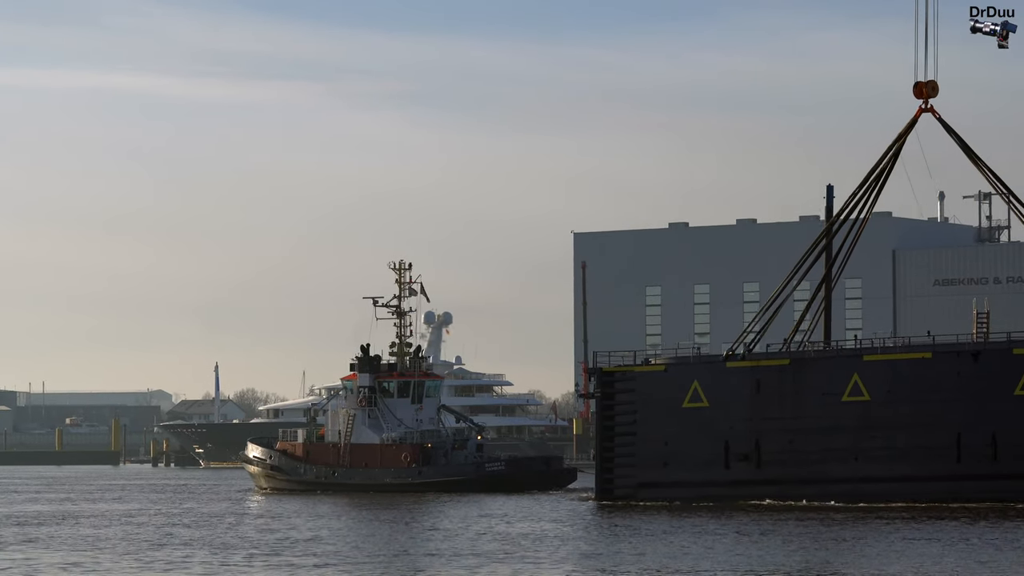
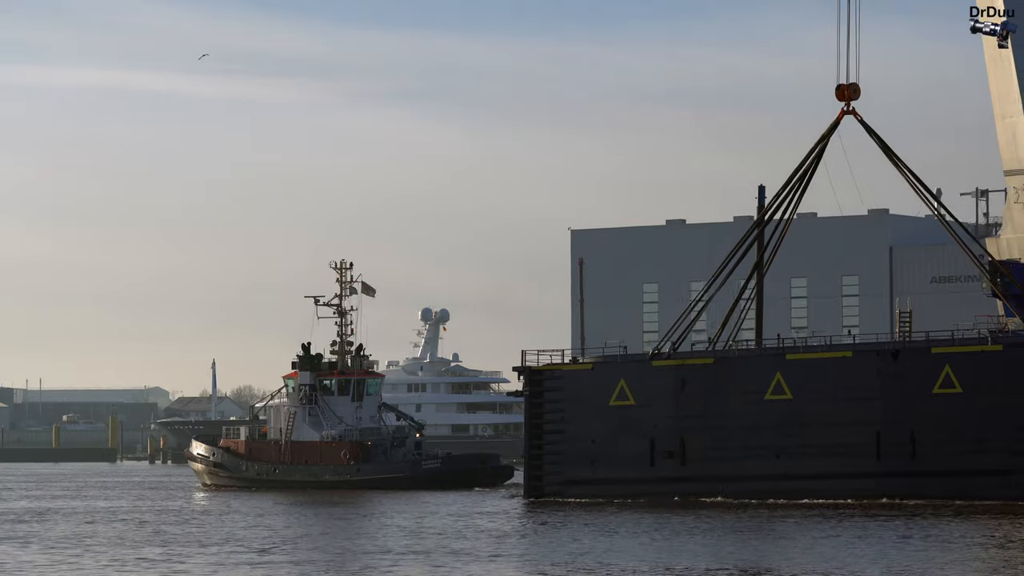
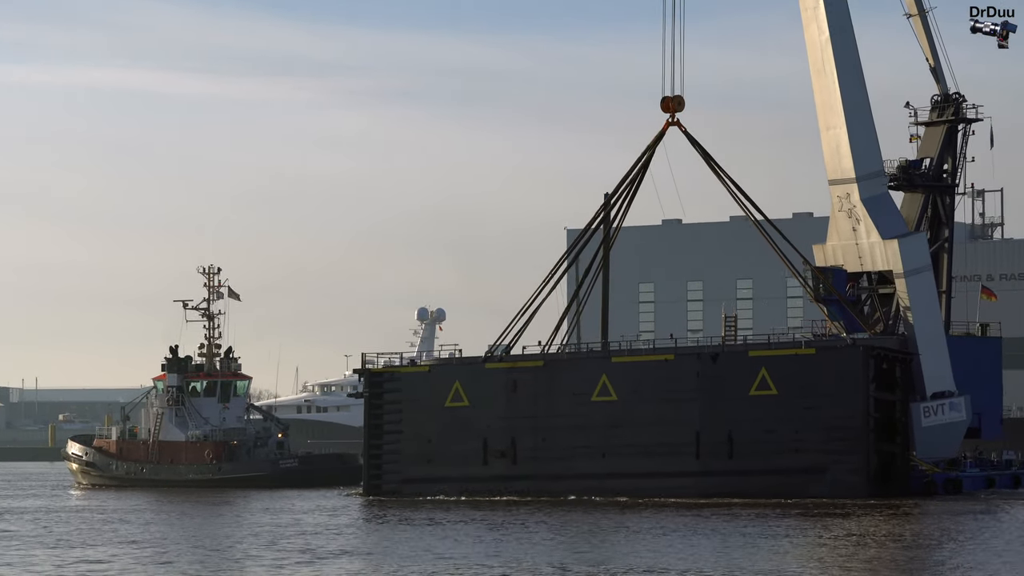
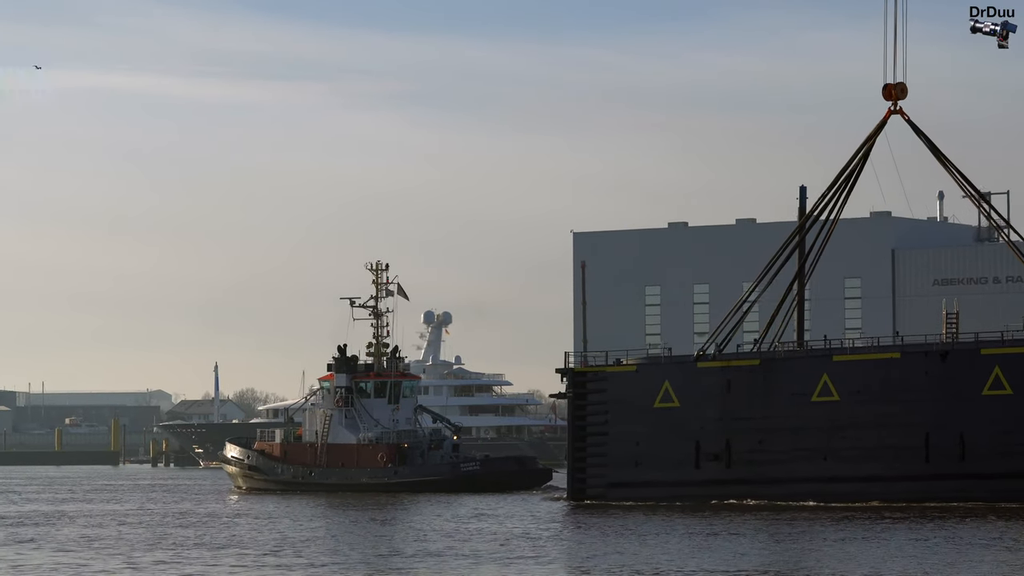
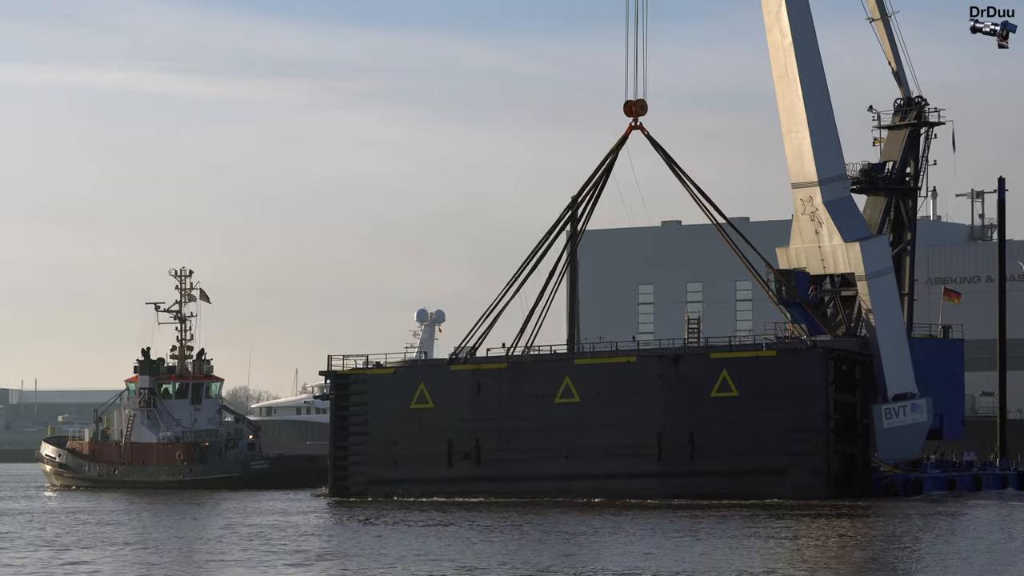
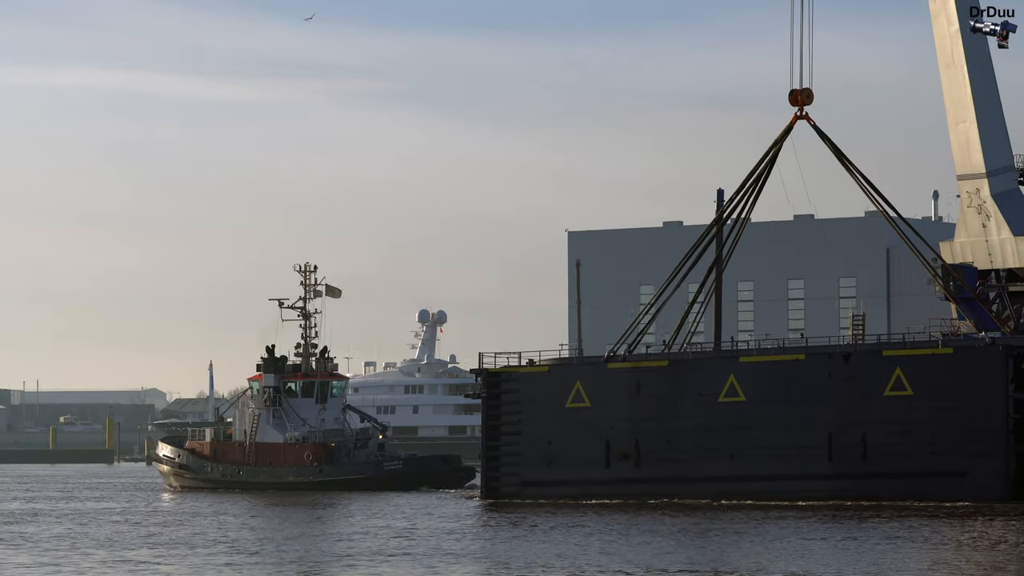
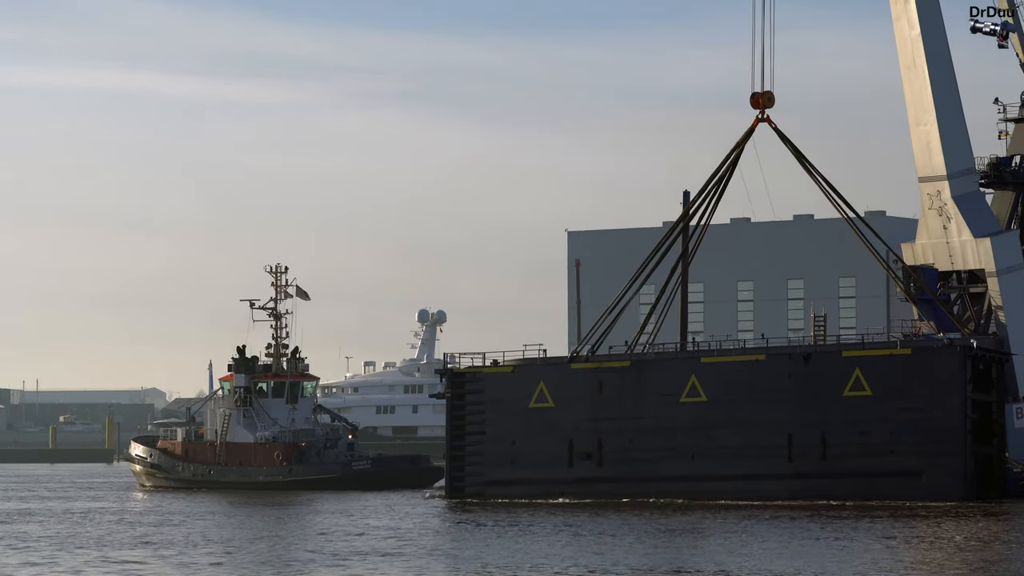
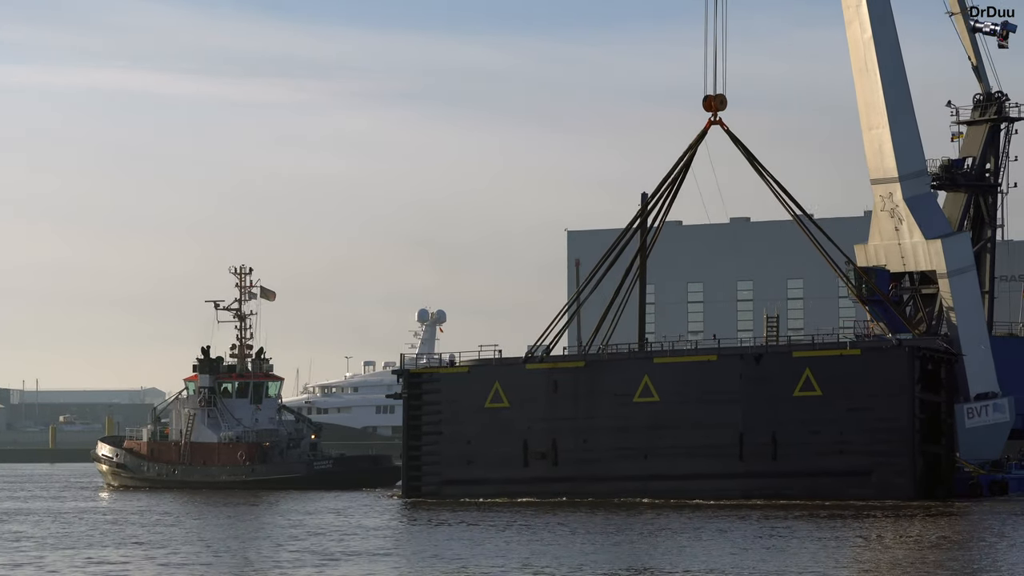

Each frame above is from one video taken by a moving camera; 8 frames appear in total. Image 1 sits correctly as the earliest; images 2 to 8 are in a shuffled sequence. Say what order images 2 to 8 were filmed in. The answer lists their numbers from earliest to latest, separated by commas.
4, 2, 6, 7, 8, 3, 5
